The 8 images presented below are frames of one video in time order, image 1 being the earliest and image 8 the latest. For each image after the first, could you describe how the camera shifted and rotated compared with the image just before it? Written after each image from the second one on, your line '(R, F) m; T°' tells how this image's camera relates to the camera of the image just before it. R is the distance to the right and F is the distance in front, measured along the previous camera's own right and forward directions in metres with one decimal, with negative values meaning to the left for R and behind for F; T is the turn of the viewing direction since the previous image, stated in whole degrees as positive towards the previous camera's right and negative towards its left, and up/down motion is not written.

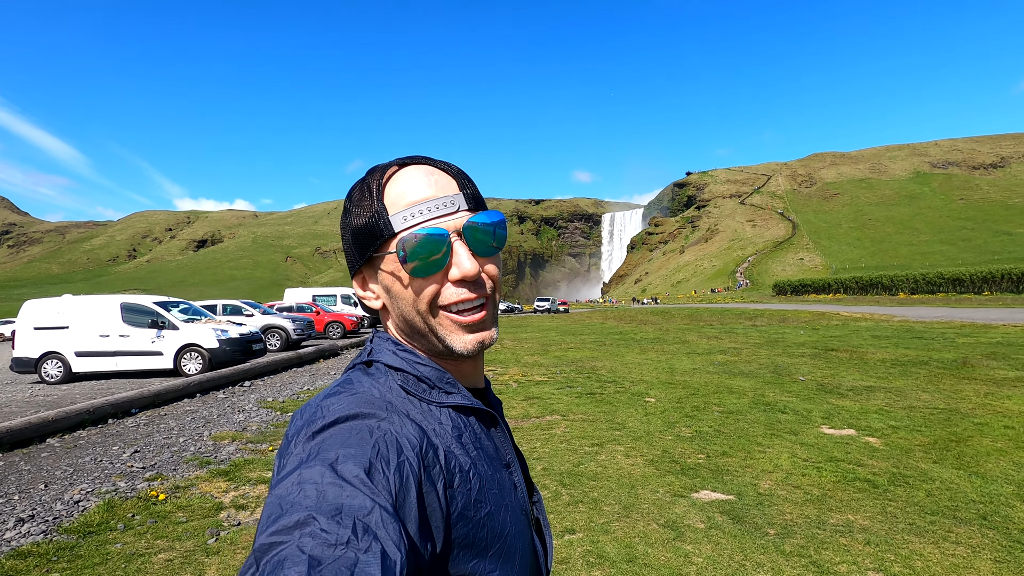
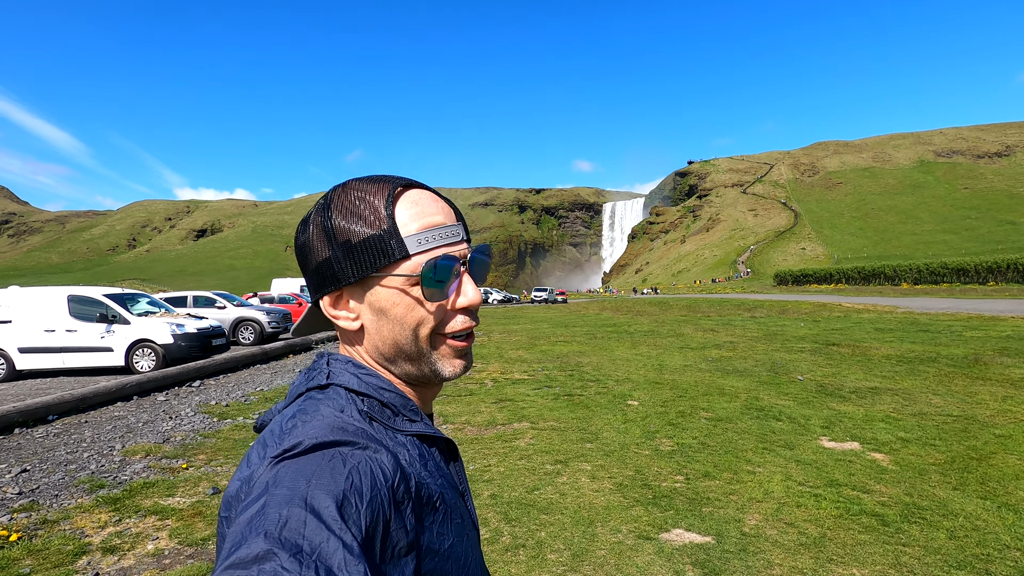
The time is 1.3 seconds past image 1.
(+0.5, +0.9) m; 0°
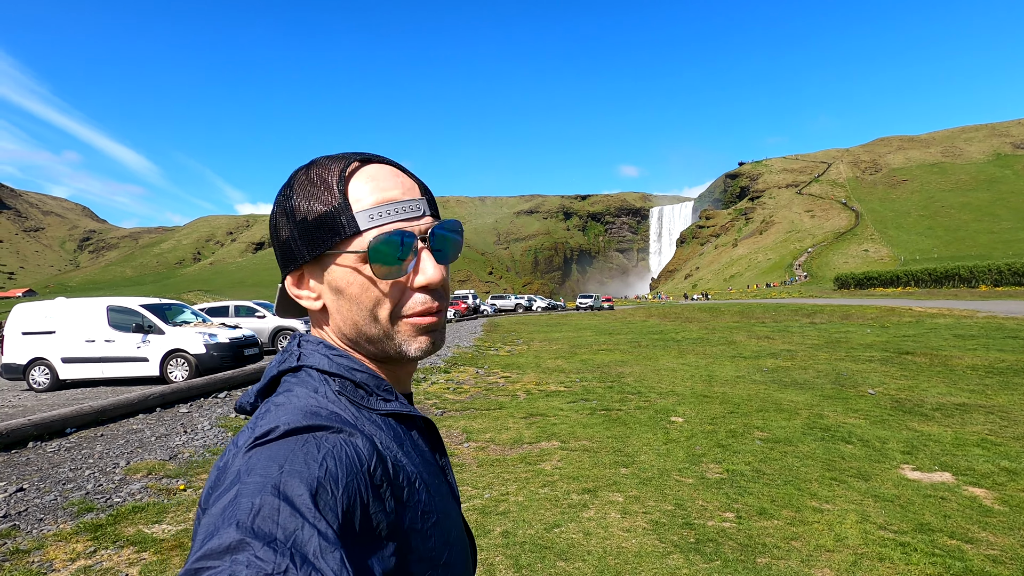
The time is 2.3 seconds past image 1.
(+0.2, +0.6) m; -5°
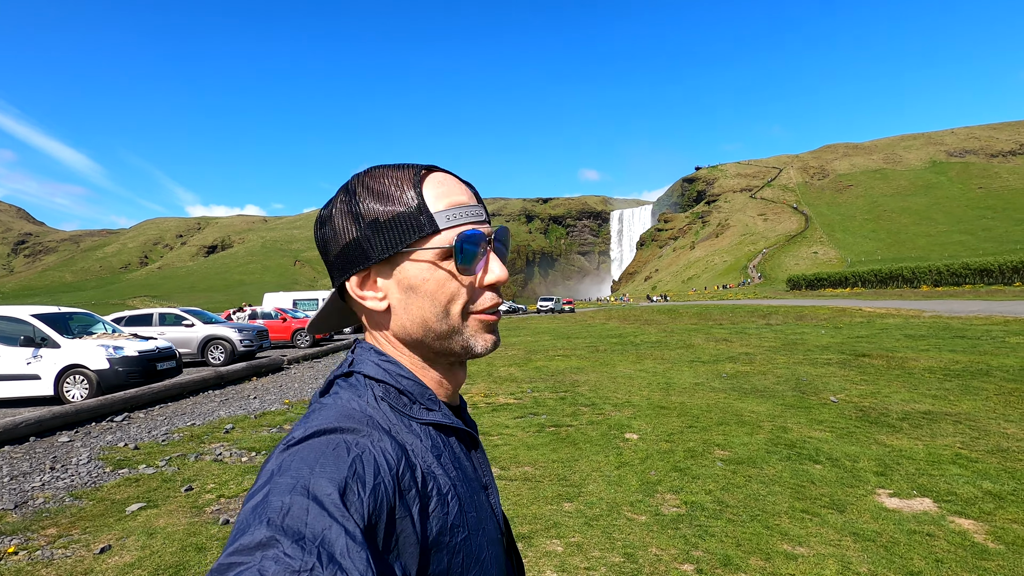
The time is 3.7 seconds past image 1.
(+0.3, +0.8) m; +4°
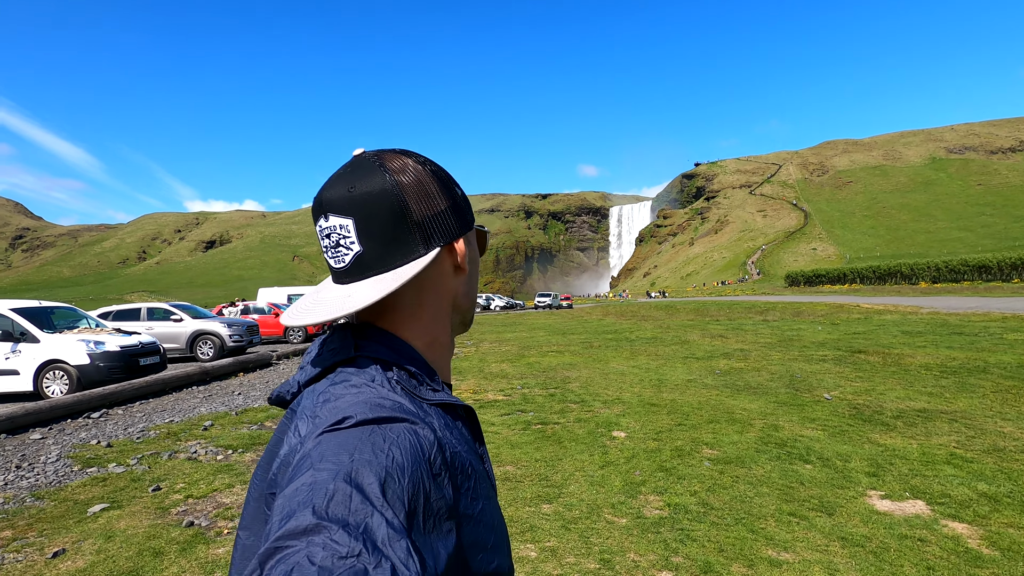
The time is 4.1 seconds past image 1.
(+0.2, +0.2) m; 0°
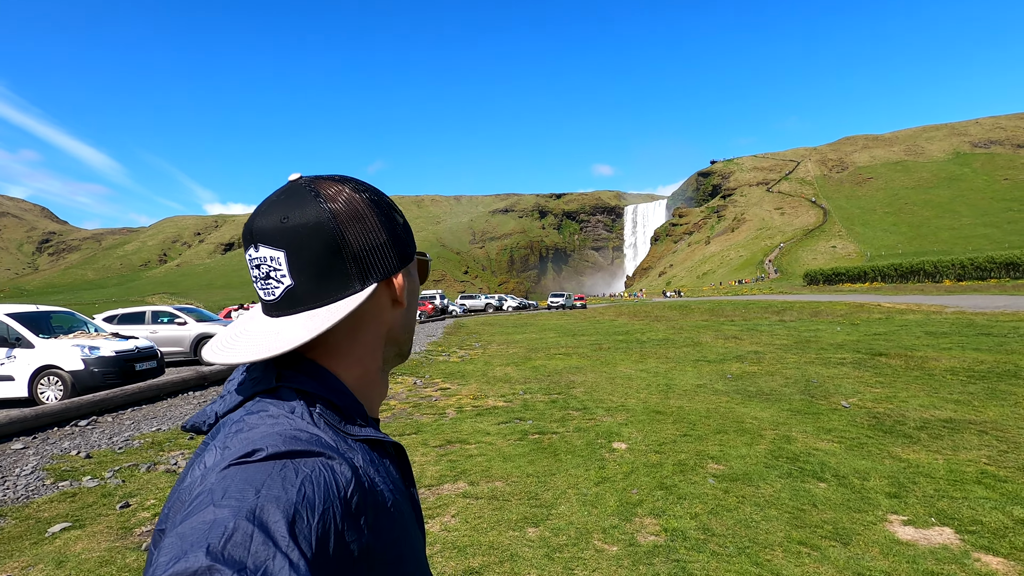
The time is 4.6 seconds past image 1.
(+0.3, +0.4) m; -2°
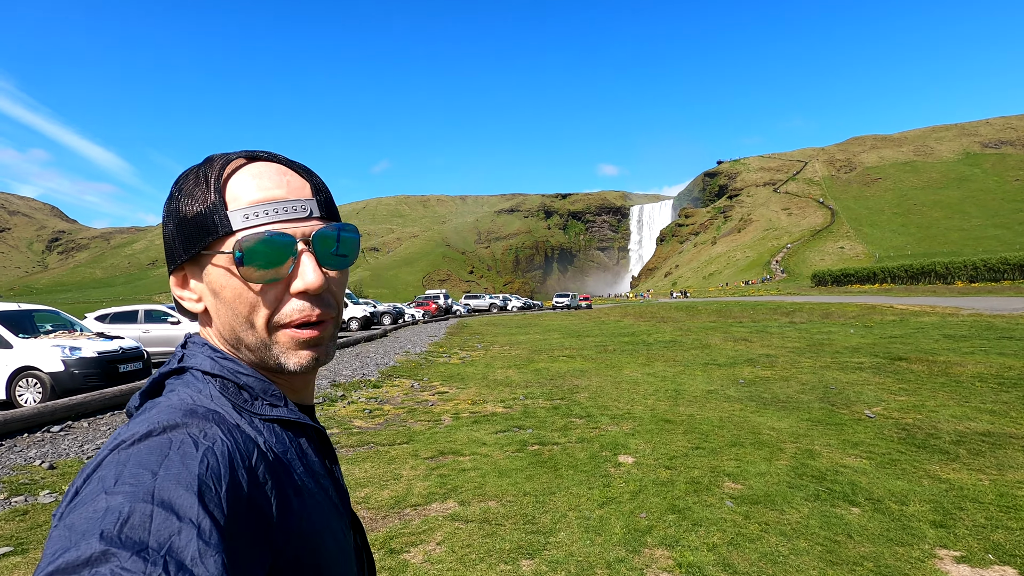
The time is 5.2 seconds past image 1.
(+0.1, +0.5) m; -1°
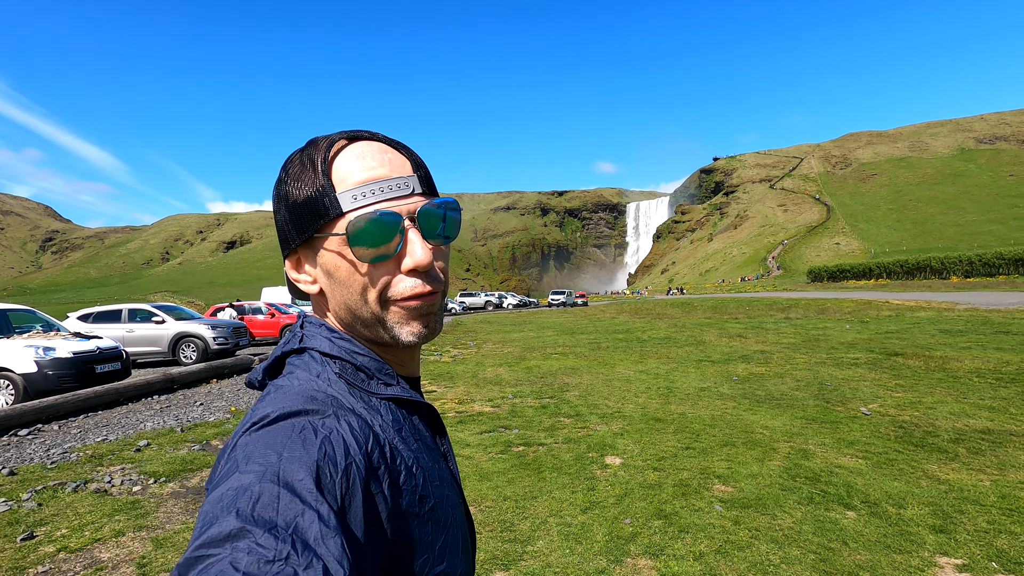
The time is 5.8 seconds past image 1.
(+0.2, +0.2) m; 0°
